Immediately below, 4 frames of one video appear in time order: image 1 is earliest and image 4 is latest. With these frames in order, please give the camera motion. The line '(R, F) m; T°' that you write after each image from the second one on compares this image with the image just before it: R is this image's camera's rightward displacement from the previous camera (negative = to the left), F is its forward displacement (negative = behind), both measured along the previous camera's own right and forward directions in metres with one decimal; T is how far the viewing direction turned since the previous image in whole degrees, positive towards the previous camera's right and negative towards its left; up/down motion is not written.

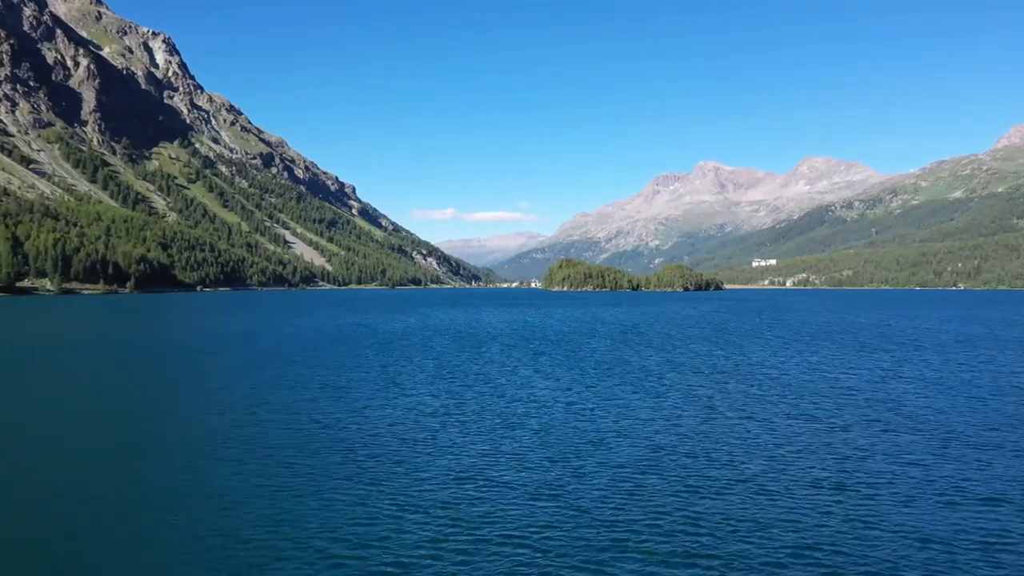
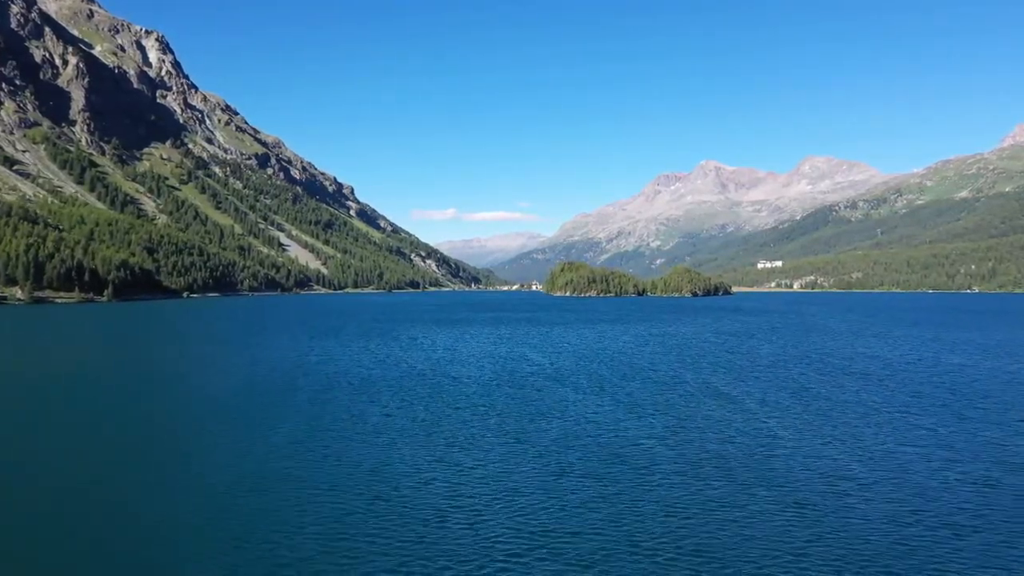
(0.0, +11.3) m; 0°
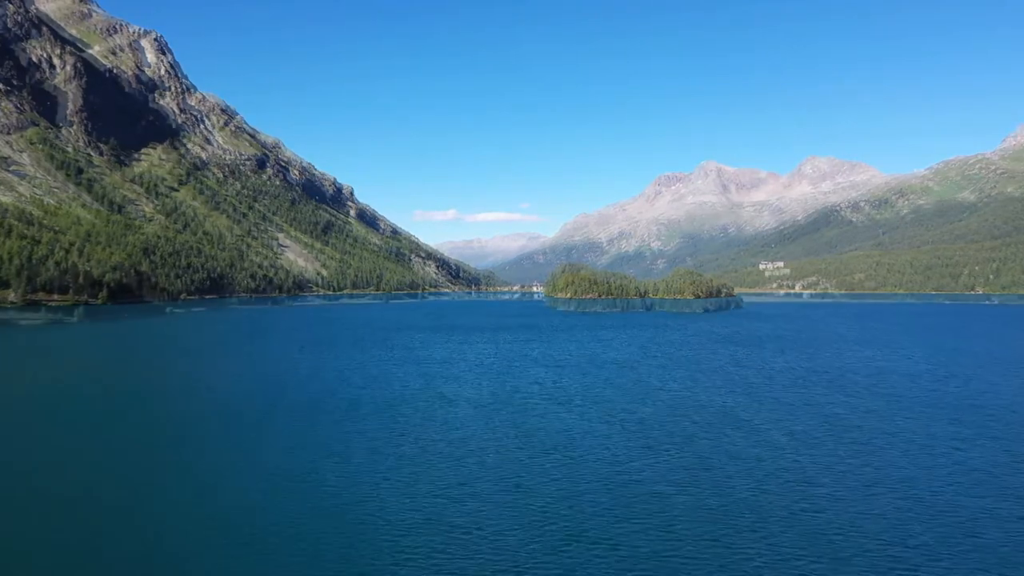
(-0.4, +12.2) m; 0°
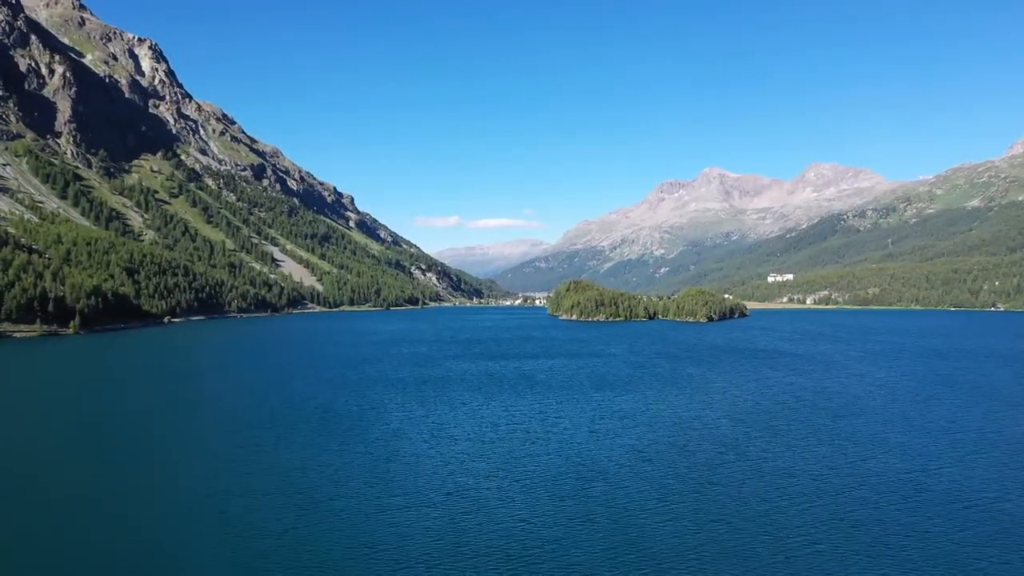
(+0.4, +4.1) m; 0°
